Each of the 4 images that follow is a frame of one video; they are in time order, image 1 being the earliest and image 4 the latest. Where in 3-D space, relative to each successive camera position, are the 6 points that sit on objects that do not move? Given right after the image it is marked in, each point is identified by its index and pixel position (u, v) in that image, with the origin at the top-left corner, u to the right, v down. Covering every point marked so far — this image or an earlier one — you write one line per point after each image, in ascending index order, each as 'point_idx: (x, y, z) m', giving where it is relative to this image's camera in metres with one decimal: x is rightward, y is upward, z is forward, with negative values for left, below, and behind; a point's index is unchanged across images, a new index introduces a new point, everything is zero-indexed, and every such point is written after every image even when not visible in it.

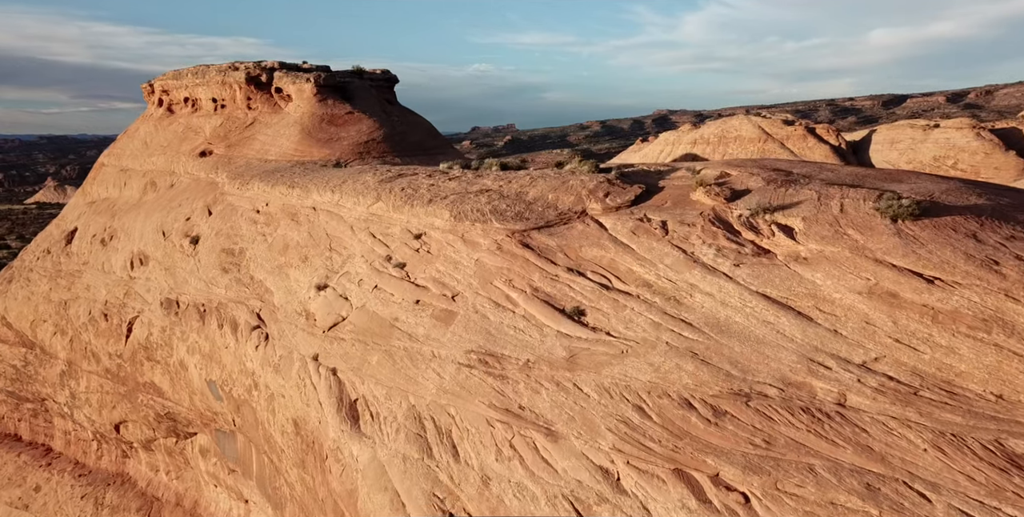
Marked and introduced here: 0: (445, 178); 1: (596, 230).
0: (-1.8, +2.2, +17.9) m
1: (+1.8, +0.6, +13.9) m
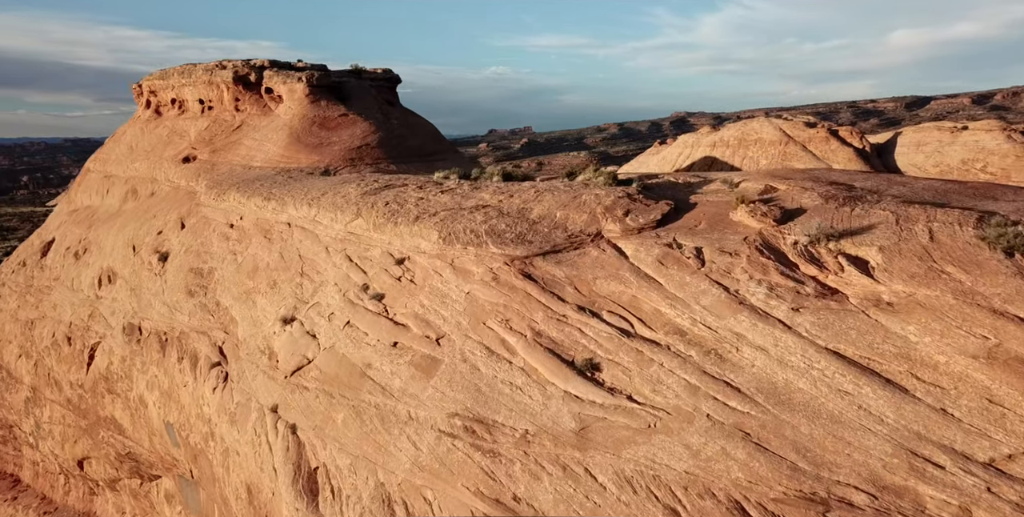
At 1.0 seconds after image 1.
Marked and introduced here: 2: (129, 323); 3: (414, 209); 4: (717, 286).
0: (-1.8, +1.6, +15.4) m
1: (+1.8, 0.0, +11.3) m
2: (-10.9, -1.9, +18.5) m
3: (-2.2, +1.1, +14.2) m
4: (+3.1, -0.4, +9.9) m
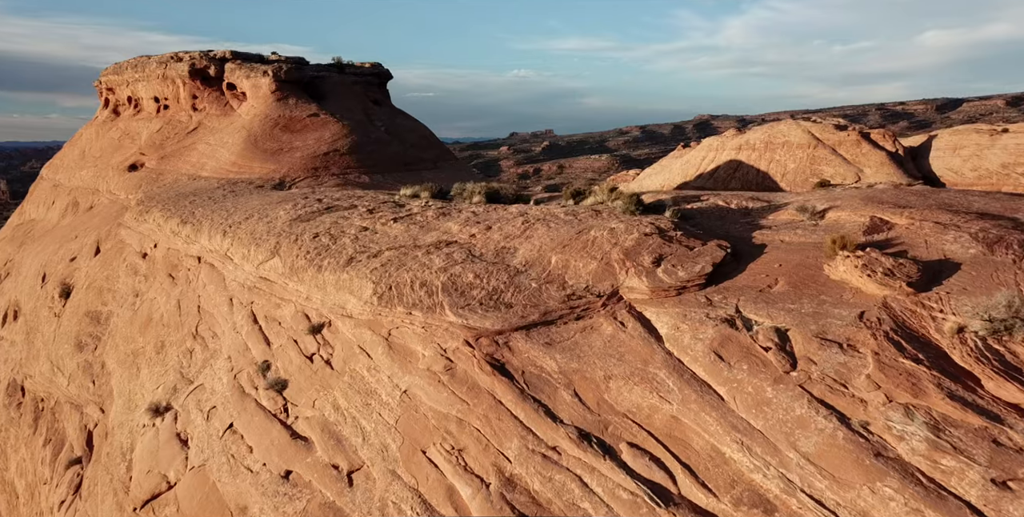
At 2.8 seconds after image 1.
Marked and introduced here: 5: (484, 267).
0: (-2.0, +0.7, +11.1) m
1: (+1.4, -0.9, +7.0) m
2: (-11.2, -2.7, +14.5) m
3: (-2.5, +0.2, +10.0) m
4: (+2.7, -1.3, +5.5) m
5: (-0.4, -0.1, +8.7) m
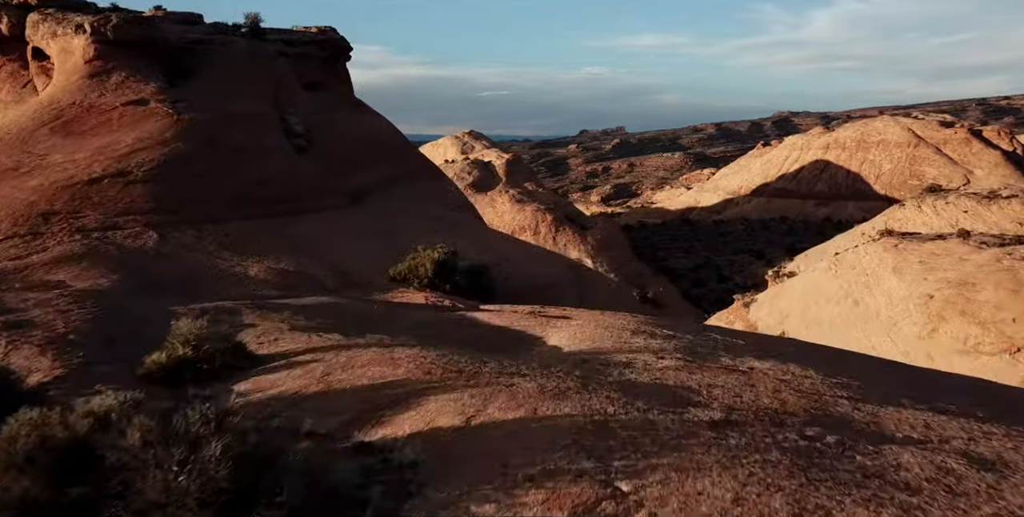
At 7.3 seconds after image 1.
0: (-3.5, -1.5, +0.3) m
1: (-0.5, -3.1, -4.1) m
2: (-12.2, -4.7, +4.6) m
3: (-4.0, -2.0, -0.8) m
4: (+0.6, -3.6, -5.7) m
5: (-2.1, -2.3, -2.2) m
